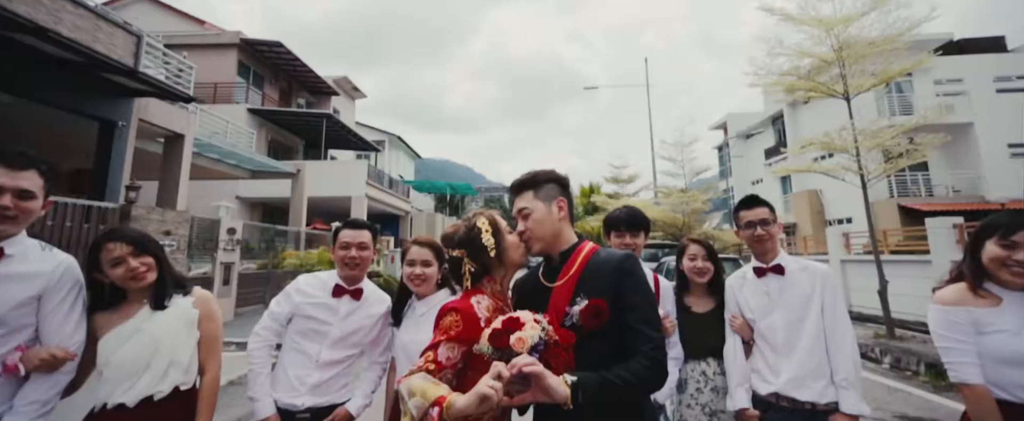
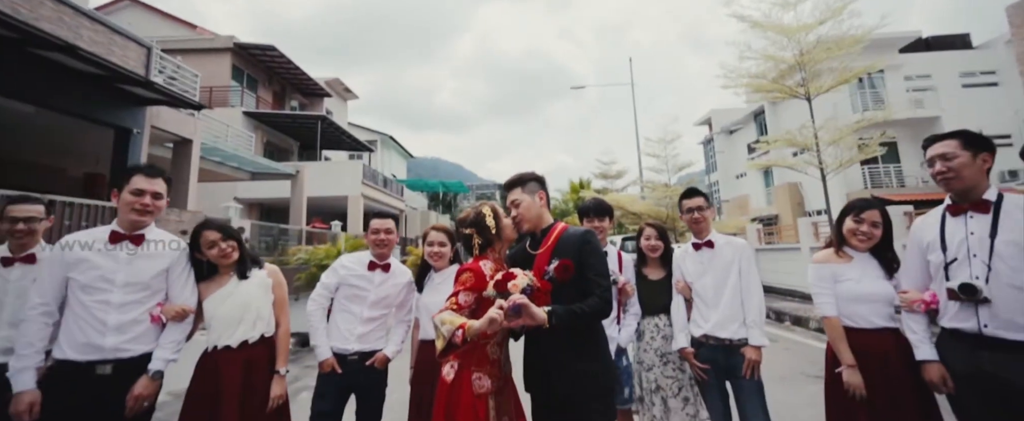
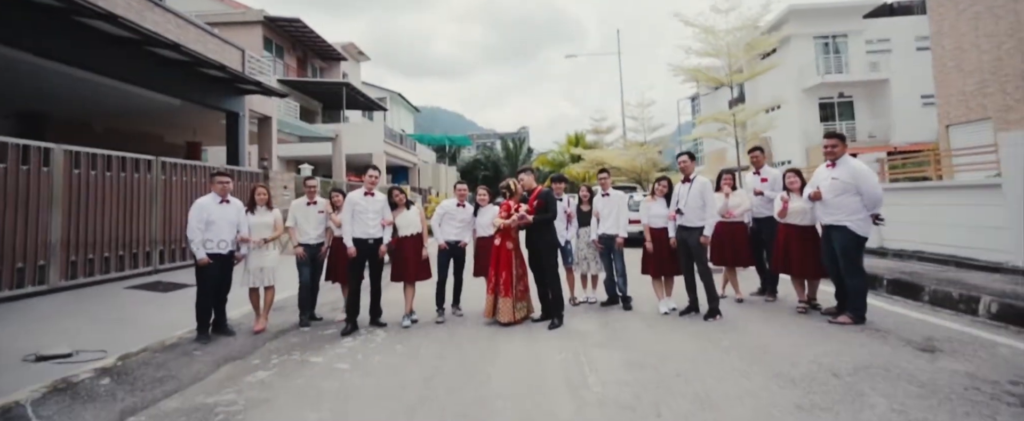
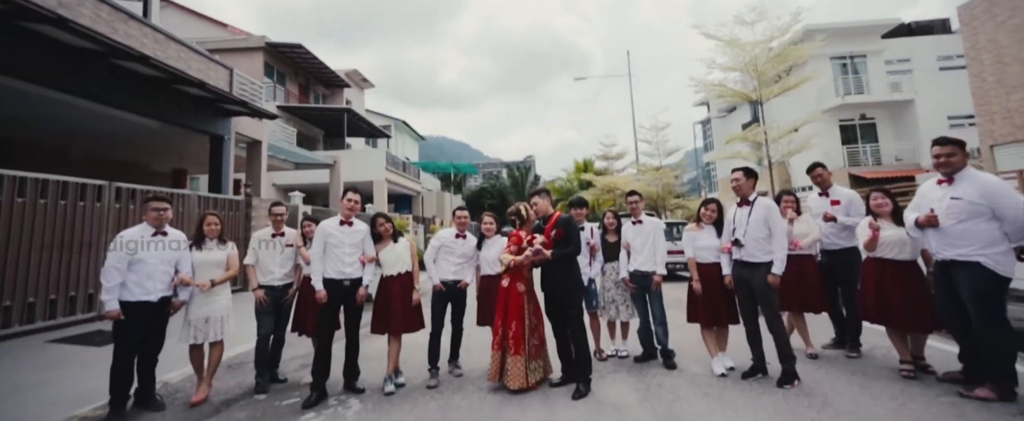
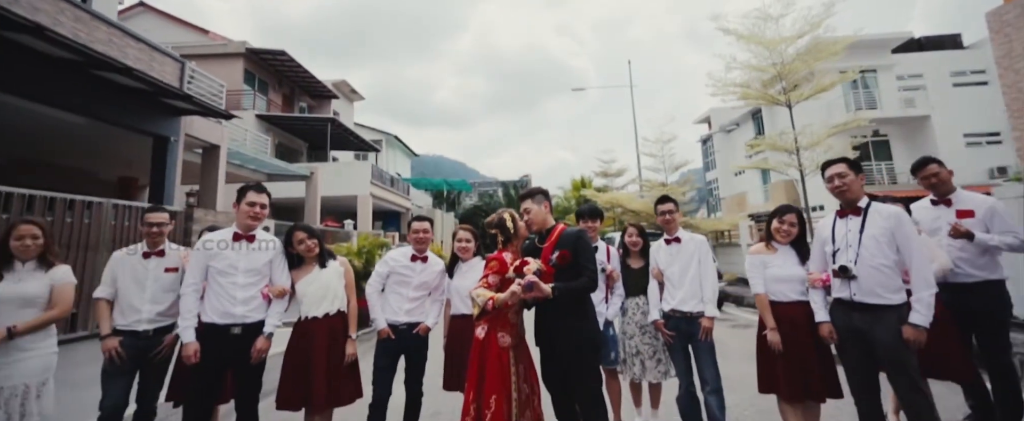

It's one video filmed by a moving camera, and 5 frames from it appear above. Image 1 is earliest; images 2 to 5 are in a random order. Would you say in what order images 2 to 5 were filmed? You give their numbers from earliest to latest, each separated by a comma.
2, 5, 4, 3
